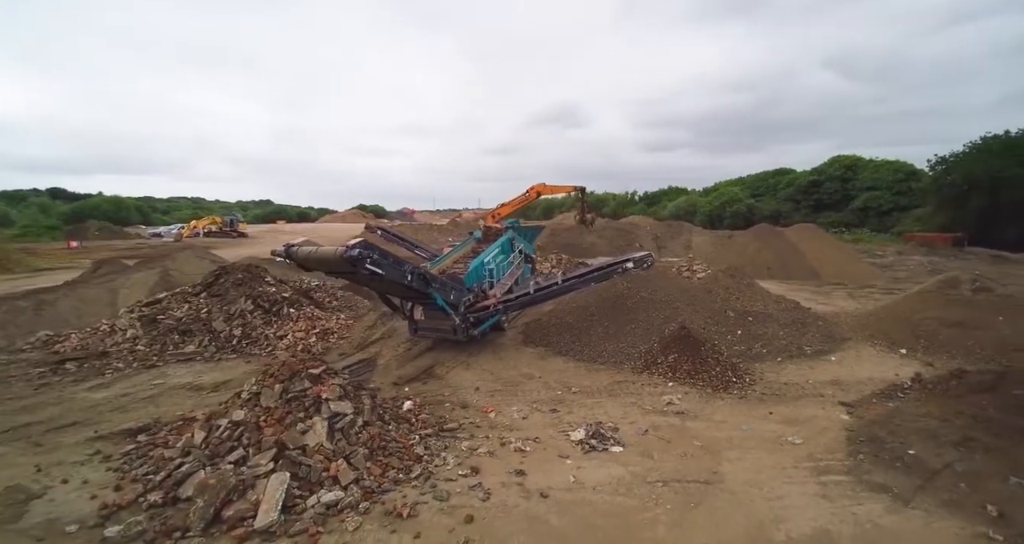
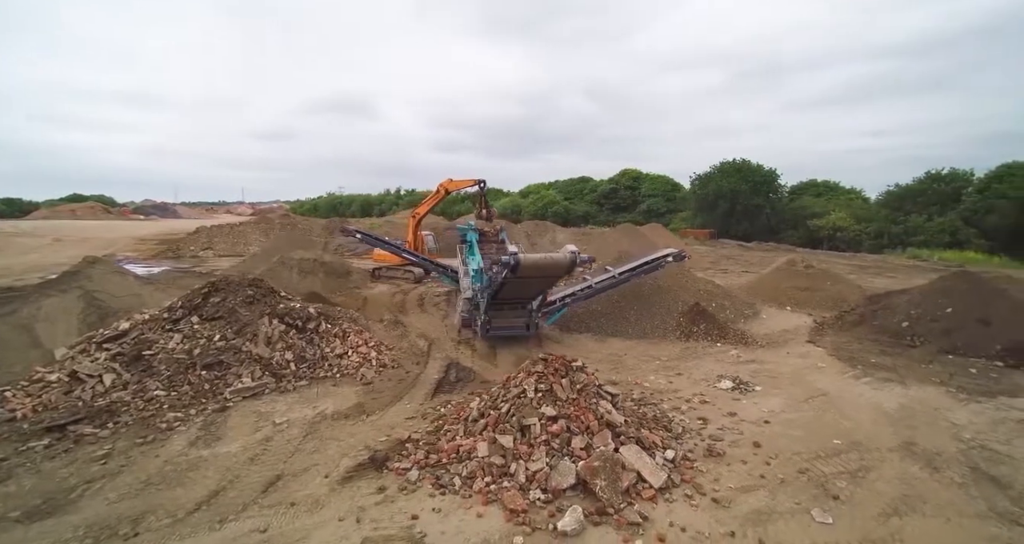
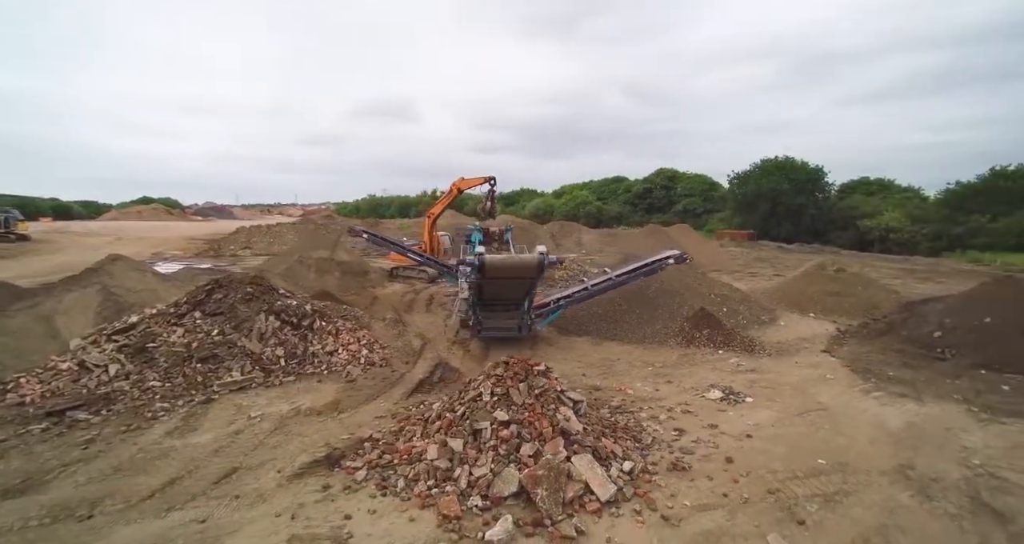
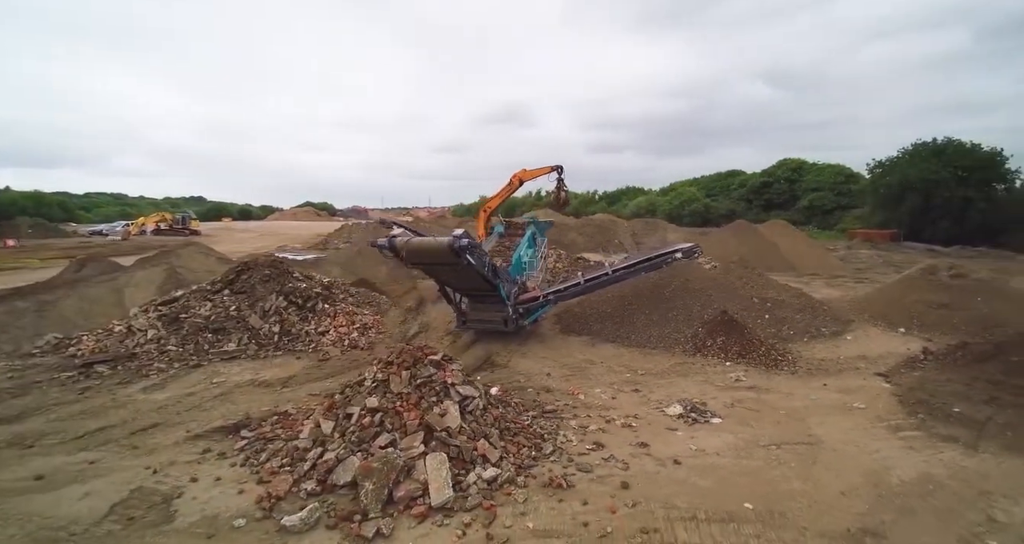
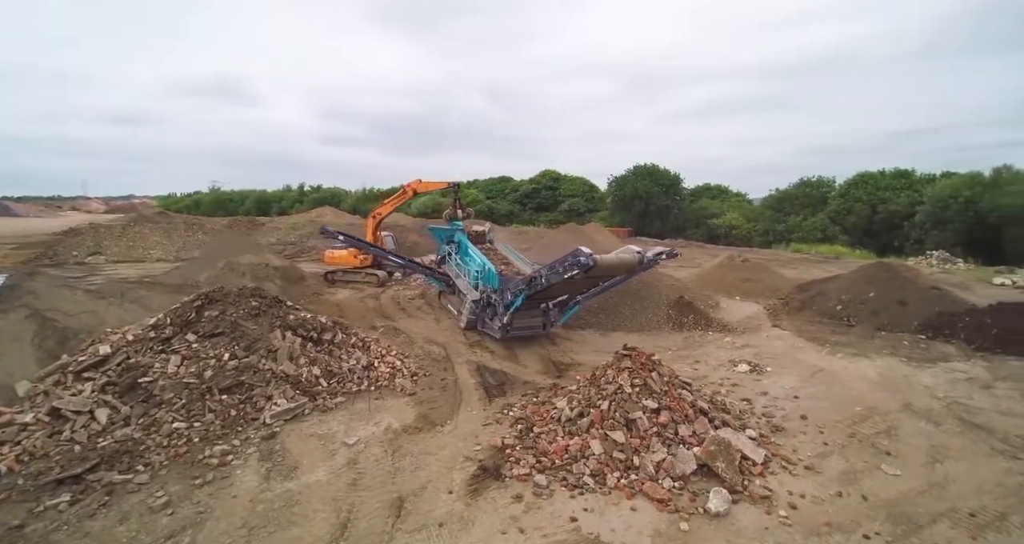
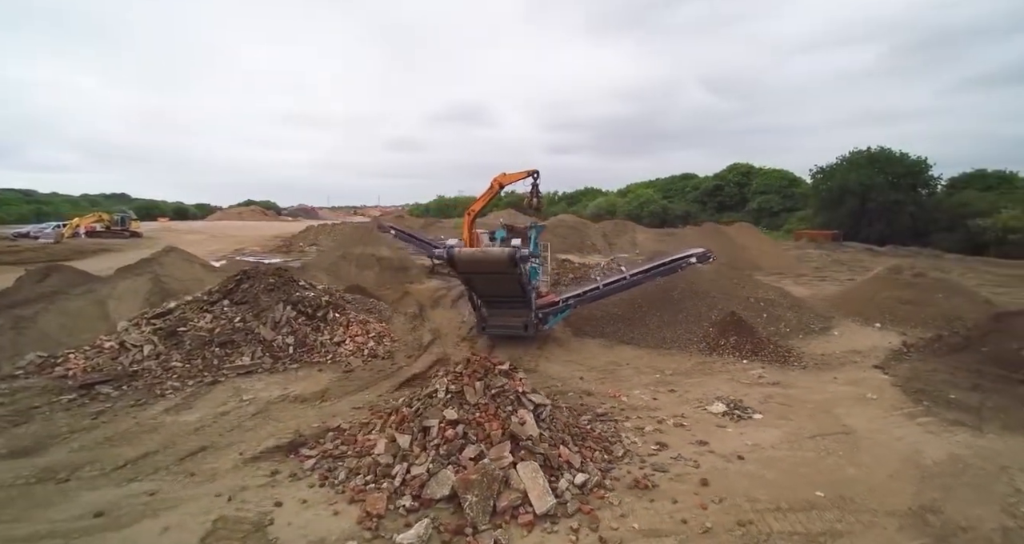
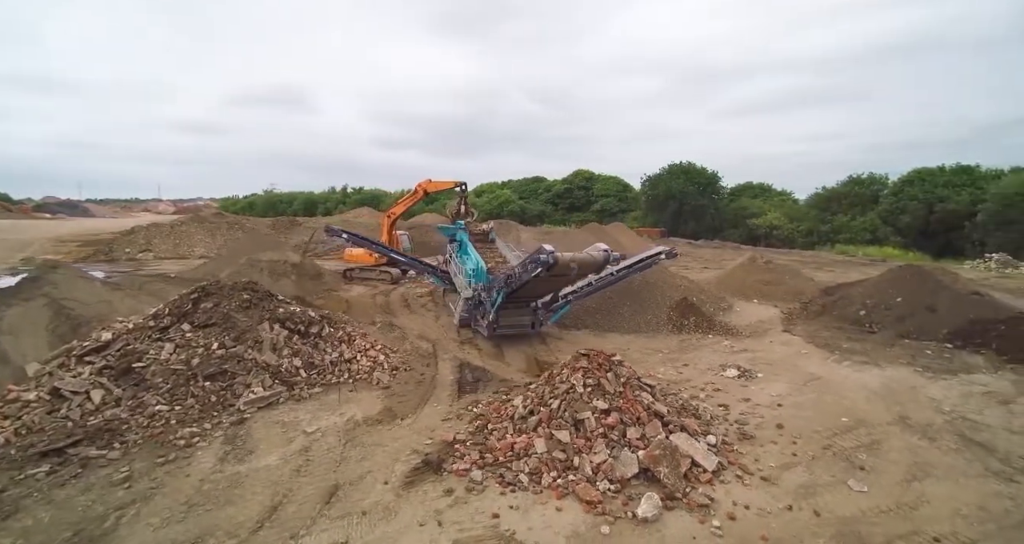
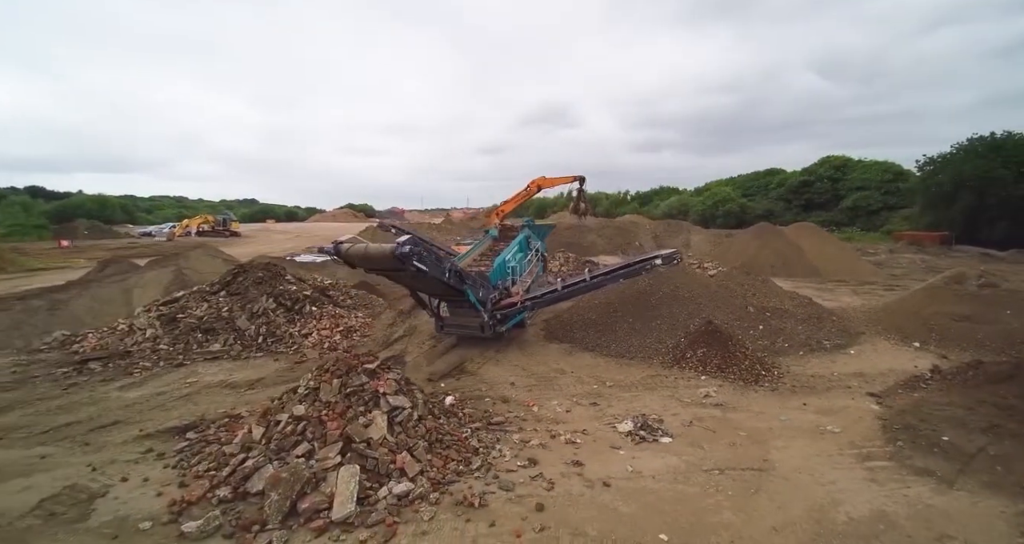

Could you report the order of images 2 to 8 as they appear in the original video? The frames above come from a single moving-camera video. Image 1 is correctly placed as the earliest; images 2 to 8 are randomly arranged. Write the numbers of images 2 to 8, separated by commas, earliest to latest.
8, 4, 6, 3, 2, 7, 5
